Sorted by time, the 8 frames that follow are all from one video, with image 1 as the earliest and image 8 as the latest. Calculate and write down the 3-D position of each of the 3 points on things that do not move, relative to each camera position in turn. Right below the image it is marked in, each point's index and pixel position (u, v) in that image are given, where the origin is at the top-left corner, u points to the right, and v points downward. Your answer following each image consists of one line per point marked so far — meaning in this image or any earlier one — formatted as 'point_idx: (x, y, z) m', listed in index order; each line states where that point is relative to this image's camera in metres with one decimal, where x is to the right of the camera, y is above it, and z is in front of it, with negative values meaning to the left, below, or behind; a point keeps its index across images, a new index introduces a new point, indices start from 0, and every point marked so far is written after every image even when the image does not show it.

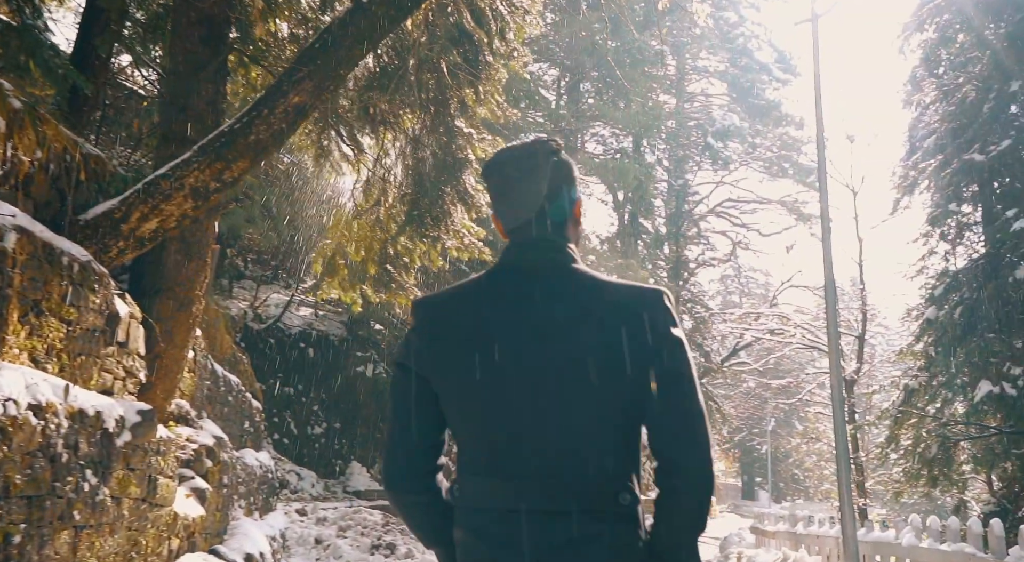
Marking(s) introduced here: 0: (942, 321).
0: (+5.3, -0.5, +11.0) m
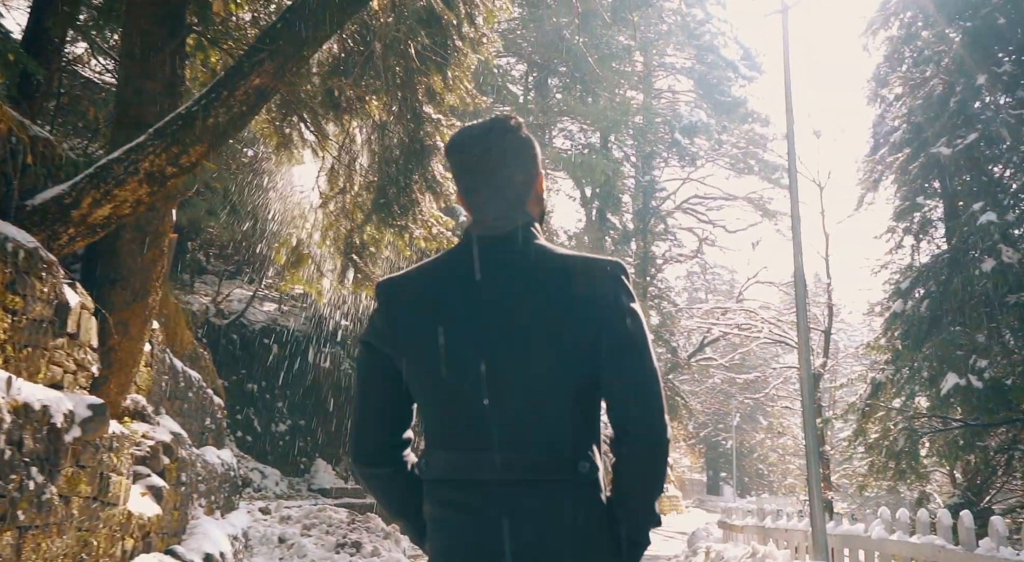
0: (+5.0, -0.4, +11.0) m
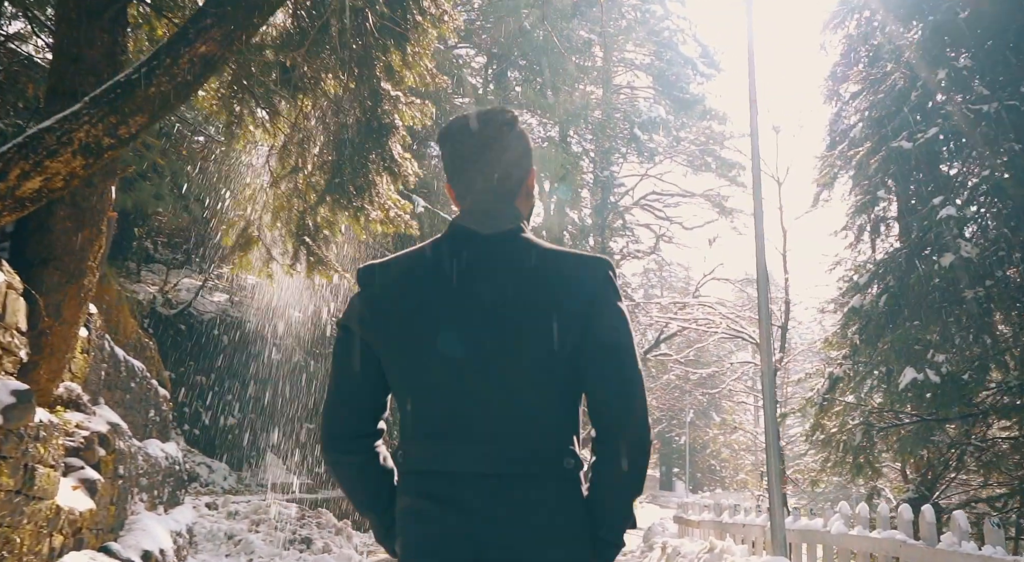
0: (+4.4, -0.4, +11.0) m
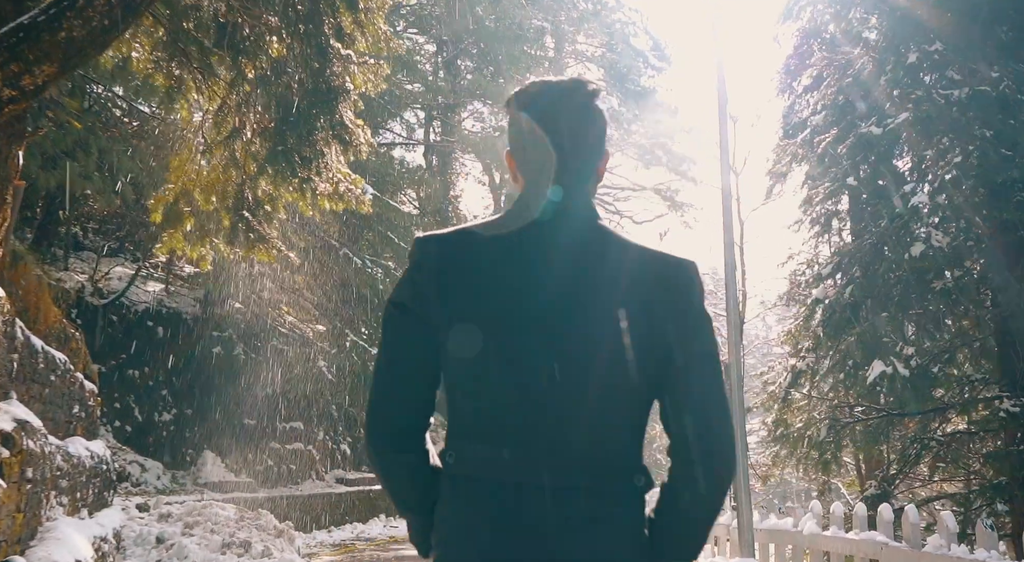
0: (+3.9, -0.2, +10.7) m
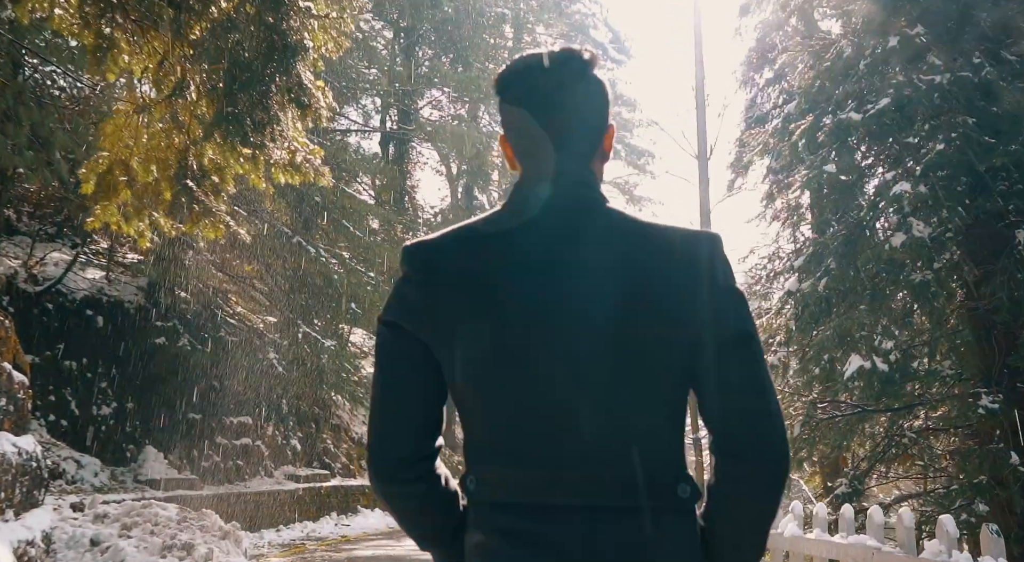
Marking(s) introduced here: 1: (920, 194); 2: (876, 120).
0: (+3.5, -0.2, +10.4) m
1: (+4.2, +0.9, +9.2) m
2: (+4.0, +1.8, +9.7) m
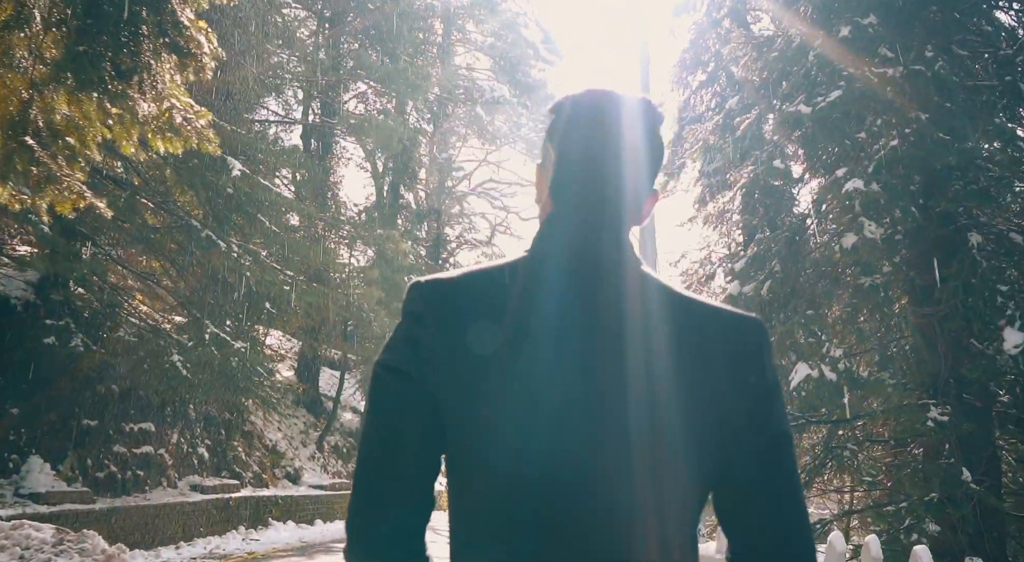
0: (+2.6, -0.2, +9.8) m
1: (+3.5, +0.9, +8.7) m
2: (+3.2, +1.7, +9.2) m
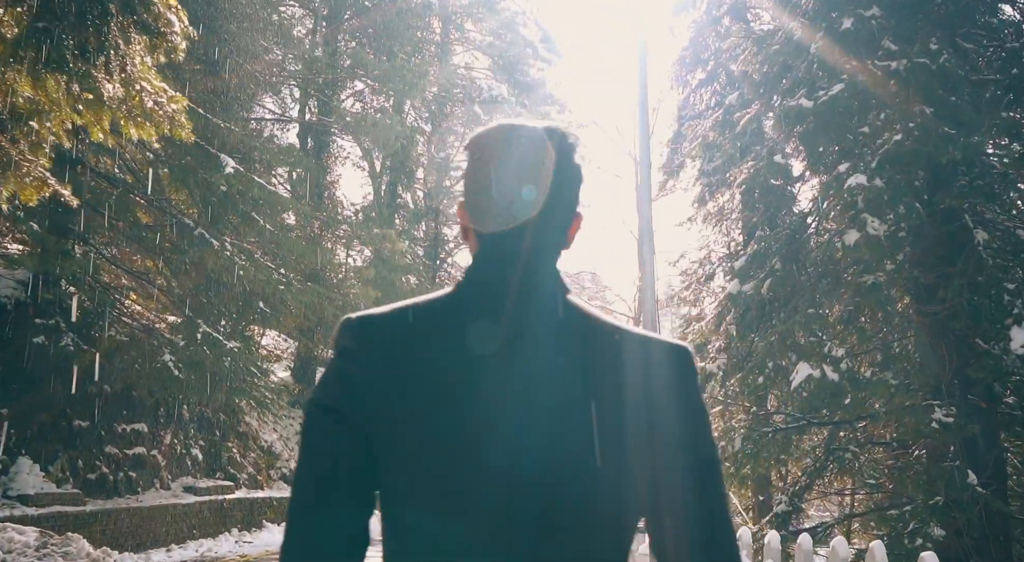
0: (+2.6, -0.2, +9.6) m
1: (+3.4, +0.9, +8.5) m
2: (+3.2, +1.7, +9.0) m
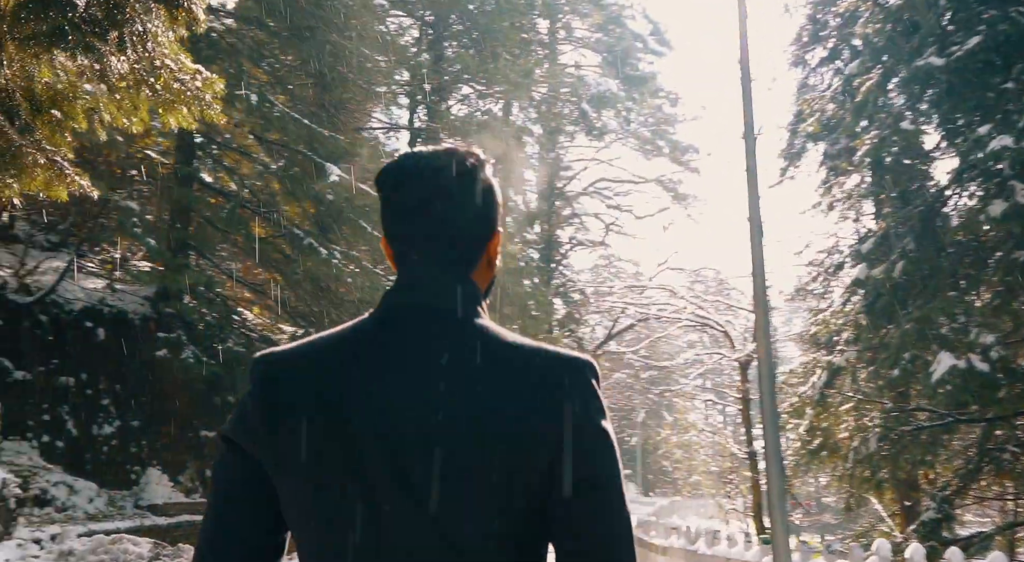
0: (+3.6, 0.0, +8.7) m
1: (+4.2, +1.1, +7.5) m
2: (+4.0, +1.9, +8.0) m
